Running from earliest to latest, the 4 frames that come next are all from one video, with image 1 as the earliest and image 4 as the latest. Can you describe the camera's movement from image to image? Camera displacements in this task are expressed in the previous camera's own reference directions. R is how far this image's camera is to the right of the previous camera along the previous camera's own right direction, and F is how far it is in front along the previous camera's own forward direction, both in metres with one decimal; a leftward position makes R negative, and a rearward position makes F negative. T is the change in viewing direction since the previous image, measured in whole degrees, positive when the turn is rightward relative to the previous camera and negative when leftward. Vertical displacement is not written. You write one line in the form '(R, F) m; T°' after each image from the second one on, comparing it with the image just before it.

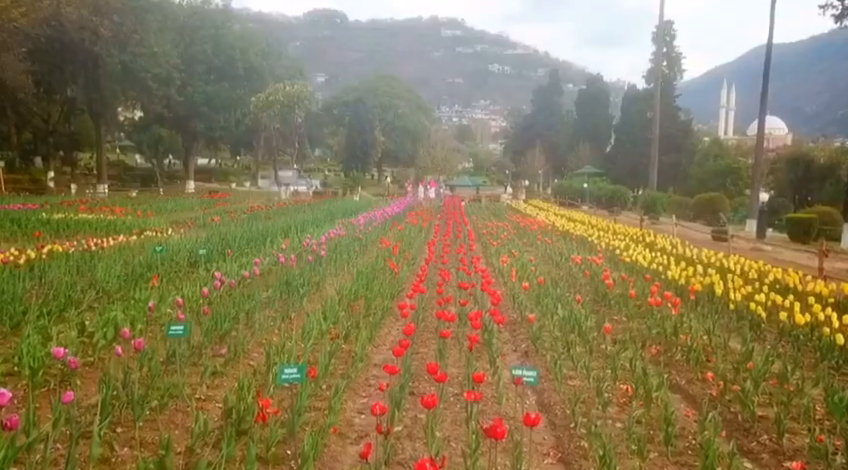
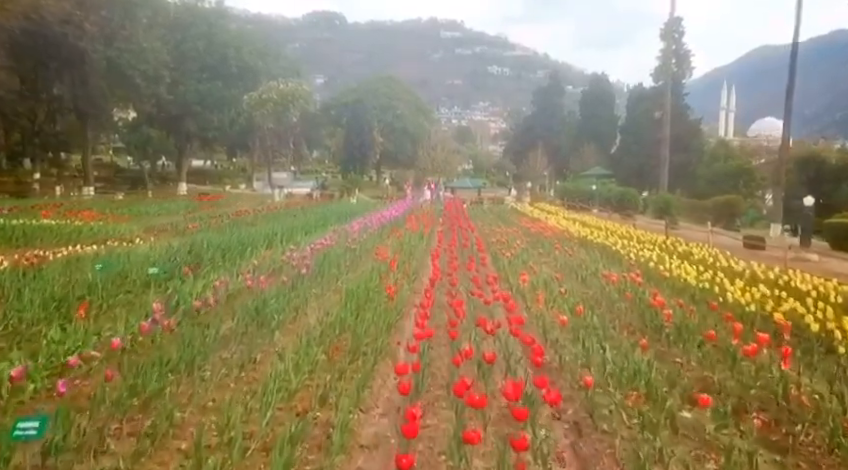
(0.0, +1.2) m; 0°
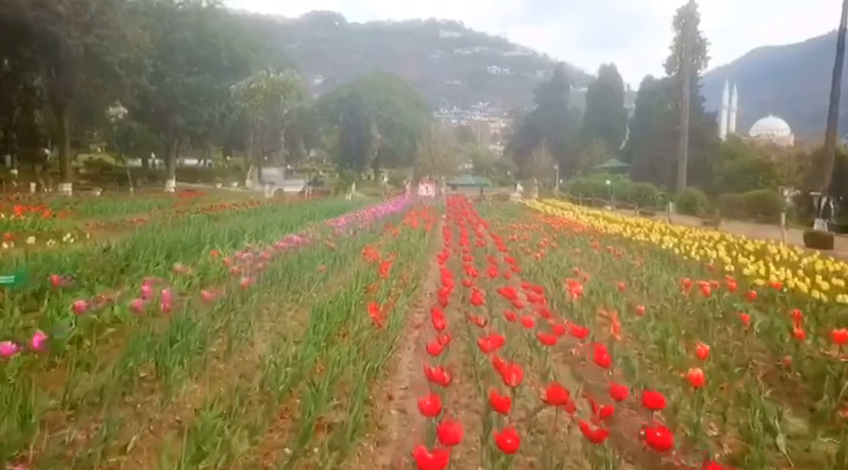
(0.0, +1.8) m; 0°
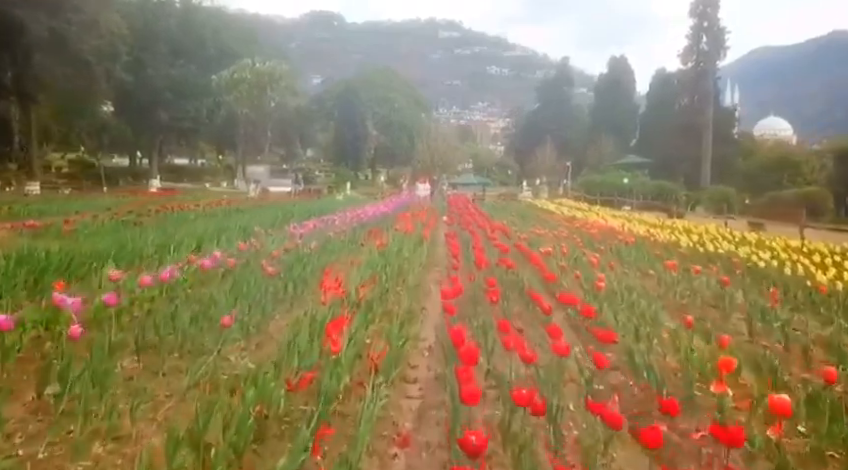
(0.0, +2.2) m; 0°
